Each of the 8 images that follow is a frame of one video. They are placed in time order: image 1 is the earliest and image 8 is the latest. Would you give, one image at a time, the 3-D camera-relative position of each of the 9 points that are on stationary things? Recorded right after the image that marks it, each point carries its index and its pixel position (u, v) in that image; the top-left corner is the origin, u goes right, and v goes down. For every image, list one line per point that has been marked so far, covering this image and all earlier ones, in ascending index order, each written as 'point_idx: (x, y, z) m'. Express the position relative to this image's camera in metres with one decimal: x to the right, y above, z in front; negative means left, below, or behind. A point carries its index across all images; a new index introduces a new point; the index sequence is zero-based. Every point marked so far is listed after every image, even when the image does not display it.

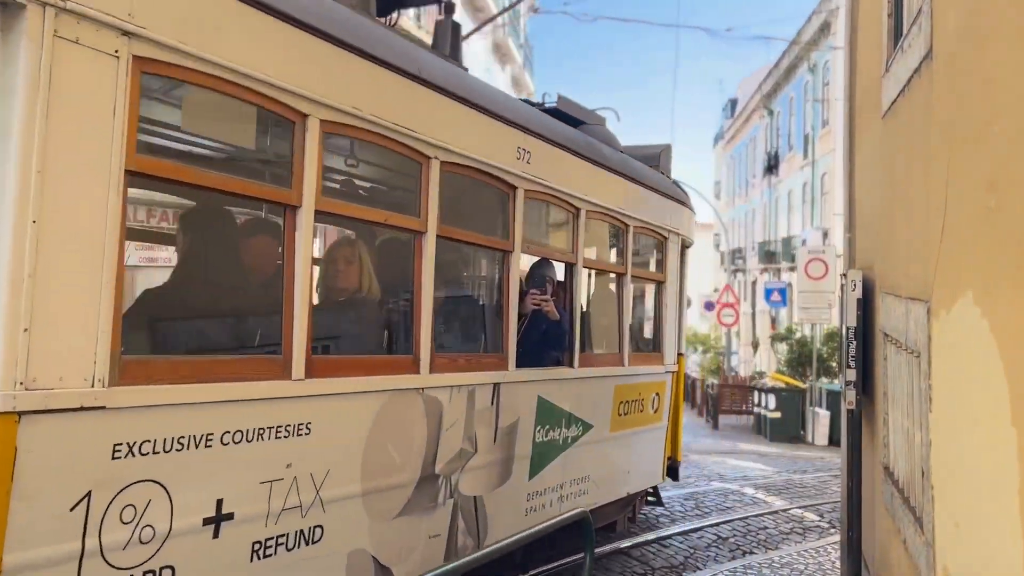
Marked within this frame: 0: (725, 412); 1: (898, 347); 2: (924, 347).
0: (+5.0, -2.9, +19.5) m
1: (+2.0, -0.3, +4.3) m
2: (+1.8, -0.3, +3.6) m
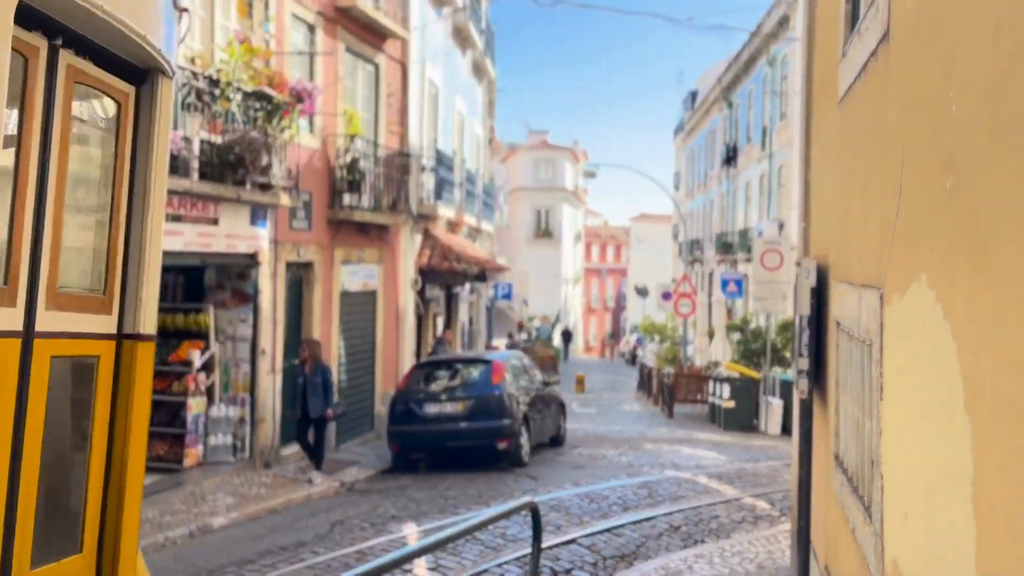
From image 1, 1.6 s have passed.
0: (+4.0, -2.7, +19.6) m
1: (+1.8, -0.2, +4.3) m
2: (+1.6, -0.2, +3.5) m
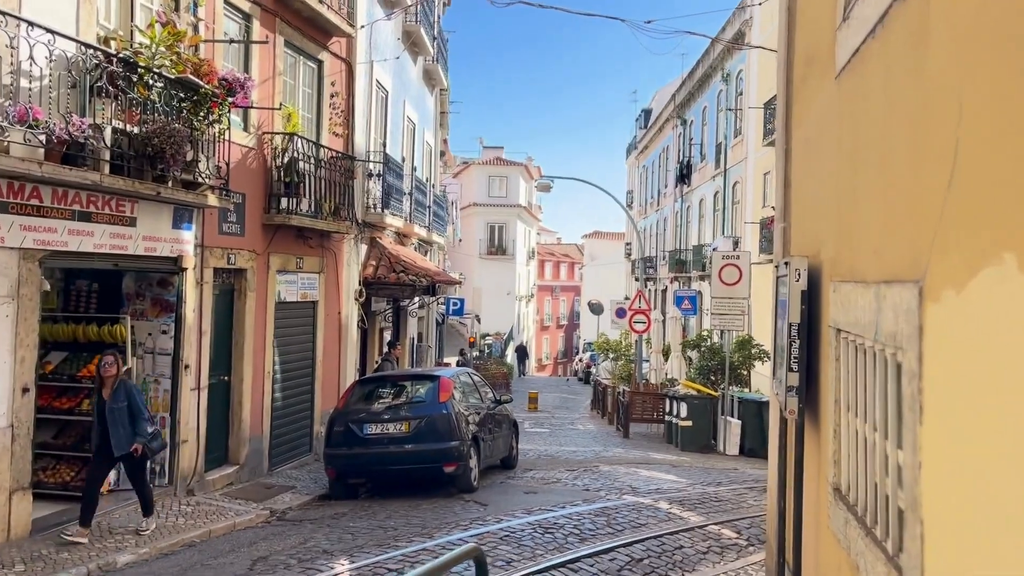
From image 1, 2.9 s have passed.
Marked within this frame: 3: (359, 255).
0: (+2.9, -3.0, +19.0) m
1: (+1.5, -0.2, +3.6) m
2: (+1.3, -0.2, +2.8) m
3: (-2.9, +0.6, +15.5) m
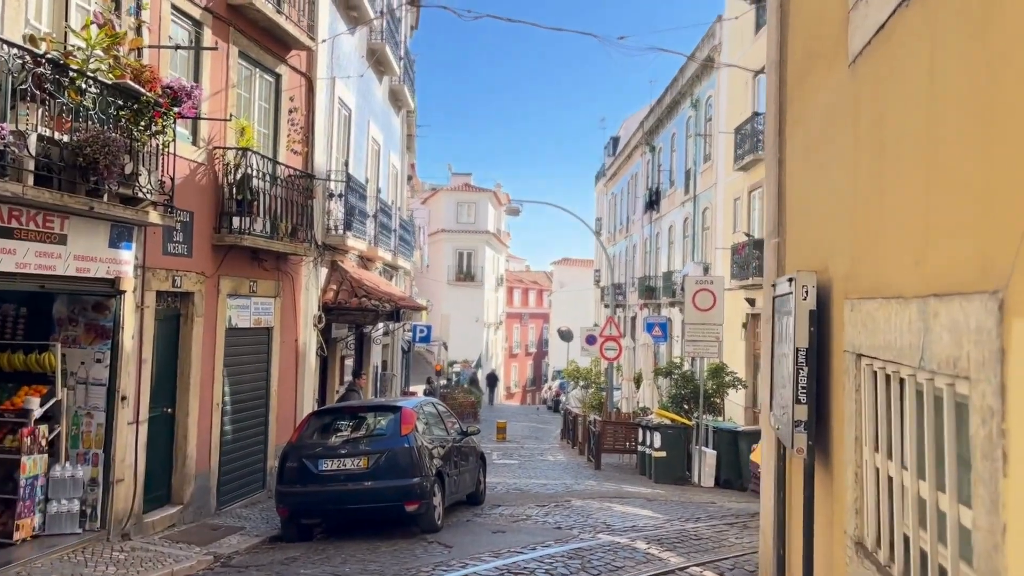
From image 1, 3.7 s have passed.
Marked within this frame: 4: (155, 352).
0: (+2.1, -3.6, +18.3) m
1: (+1.4, -0.3, +3.0) m
2: (+1.2, -0.2, +2.2) m
3: (-3.5, +0.2, +14.8) m
4: (-4.4, -0.8, +10.1) m
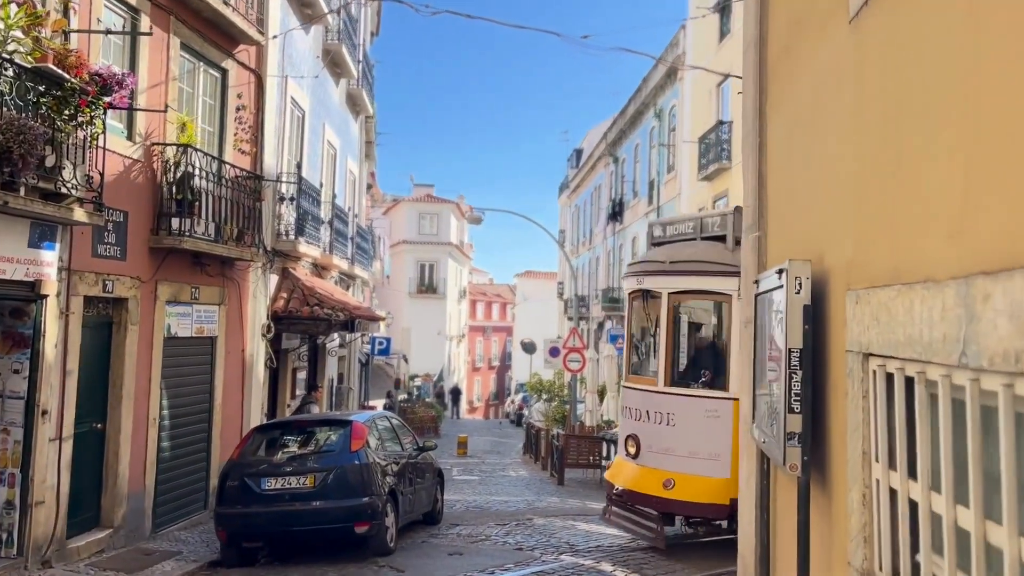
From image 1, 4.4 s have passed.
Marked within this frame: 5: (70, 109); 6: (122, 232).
0: (+1.3, -3.8, +17.7) m
1: (+1.2, -0.3, +2.5) m
2: (+1.1, -0.2, +1.7) m
3: (-4.1, 0.0, +14.0) m
4: (-4.9, -0.8, +9.3) m
5: (-4.3, +1.7, +8.0) m
6: (-4.6, +0.7, +9.8) m
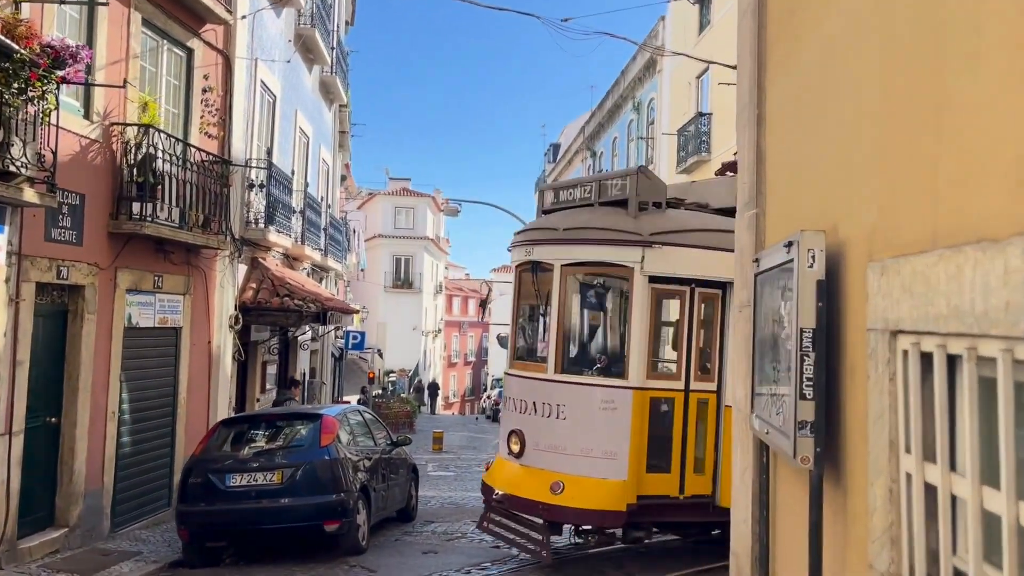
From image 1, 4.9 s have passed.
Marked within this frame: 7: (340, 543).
0: (+0.8, -3.7, +17.4) m
1: (+1.2, -0.2, +2.1) m
2: (+1.1, -0.1, +1.4) m
3: (-4.5, +0.2, +13.5) m
4: (-5.1, -0.7, +8.8) m
5: (-4.5, +1.9, +7.5) m
6: (-4.9, +0.8, +9.3) m
7: (-1.9, -2.9, +9.4) m
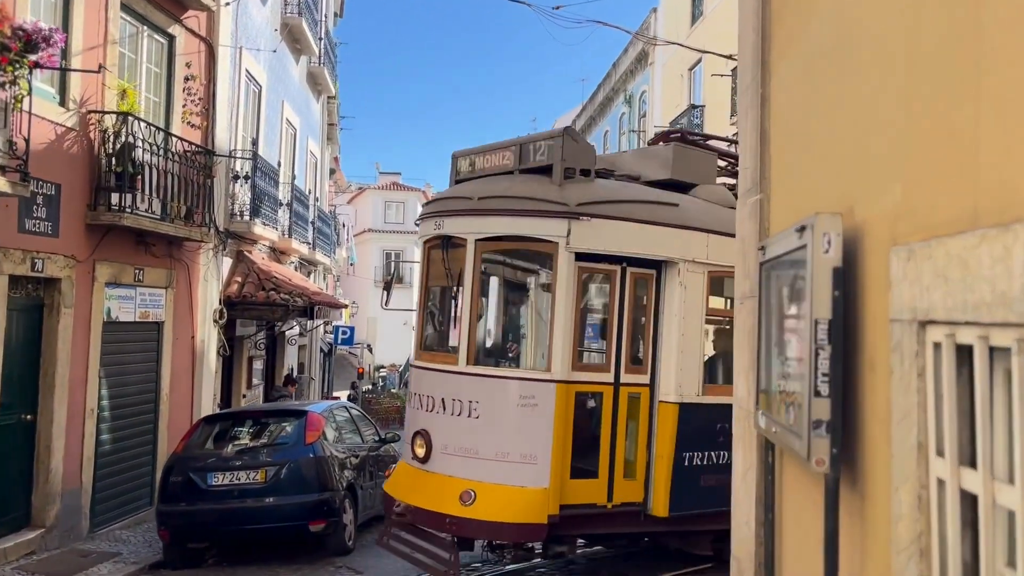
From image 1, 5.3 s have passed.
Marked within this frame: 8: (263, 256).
0: (+0.6, -3.5, +17.2) m
1: (+1.1, -0.1, +1.9) m
2: (+1.1, 0.0, +1.1) m
3: (-4.7, +0.3, +13.2) m
4: (-5.2, -0.6, +8.5) m
5: (-4.6, +1.9, +7.2) m
6: (-5.0, +0.9, +9.0) m
7: (-2.0, -2.8, +9.1) m
8: (-4.7, +0.6, +15.7) m
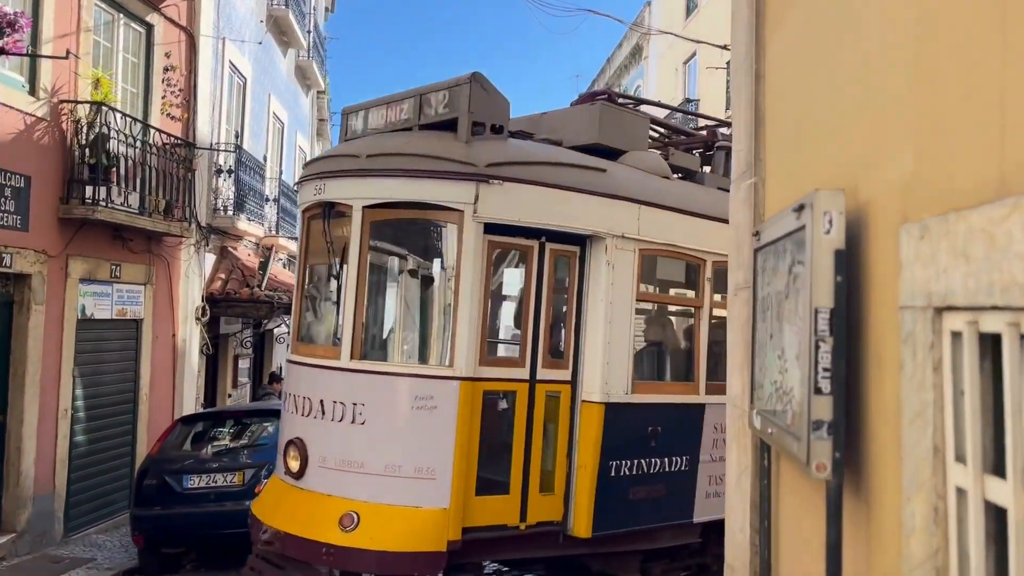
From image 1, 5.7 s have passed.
0: (+0.4, -3.5, +16.9) m
1: (+1.0, -0.1, +1.6) m
2: (+1.0, 0.0, +0.8) m
3: (-4.8, +0.3, +12.9) m
4: (-5.3, -0.6, +8.2) m
5: (-4.7, +2.0, +6.9) m
6: (-5.1, +0.9, +8.7) m
7: (-2.2, -2.8, +8.8) m
8: (-4.9, +0.7, +15.3) m
